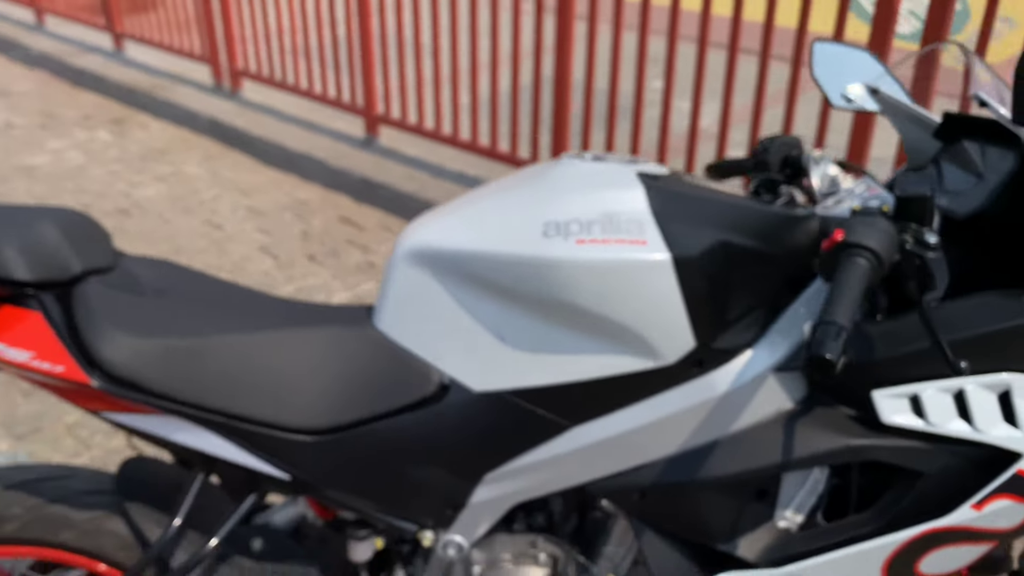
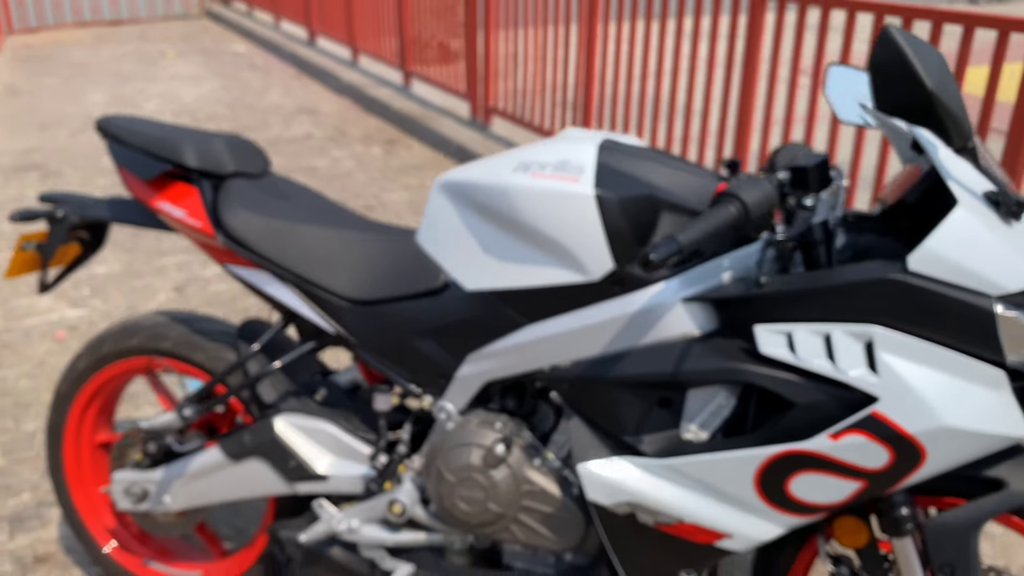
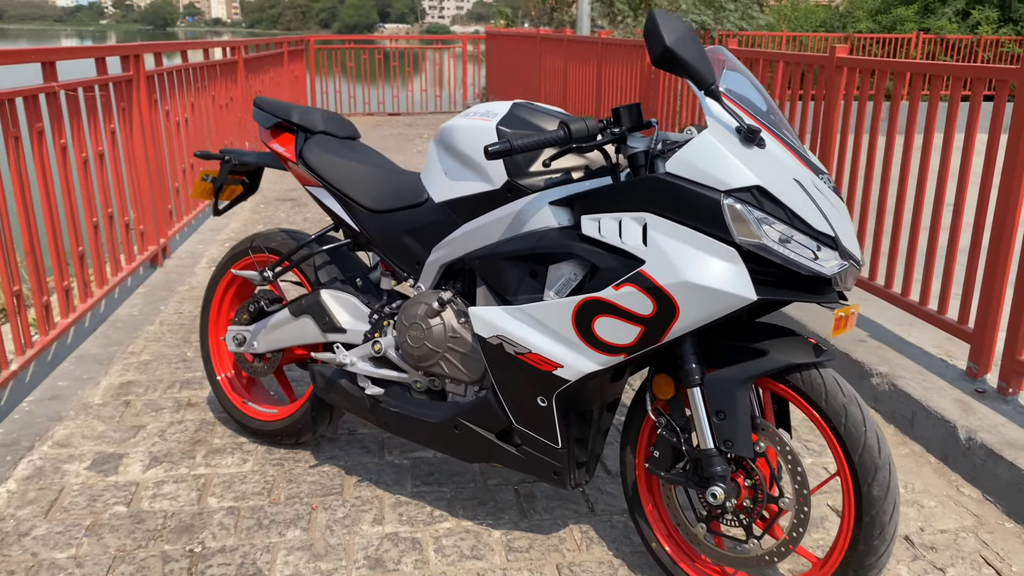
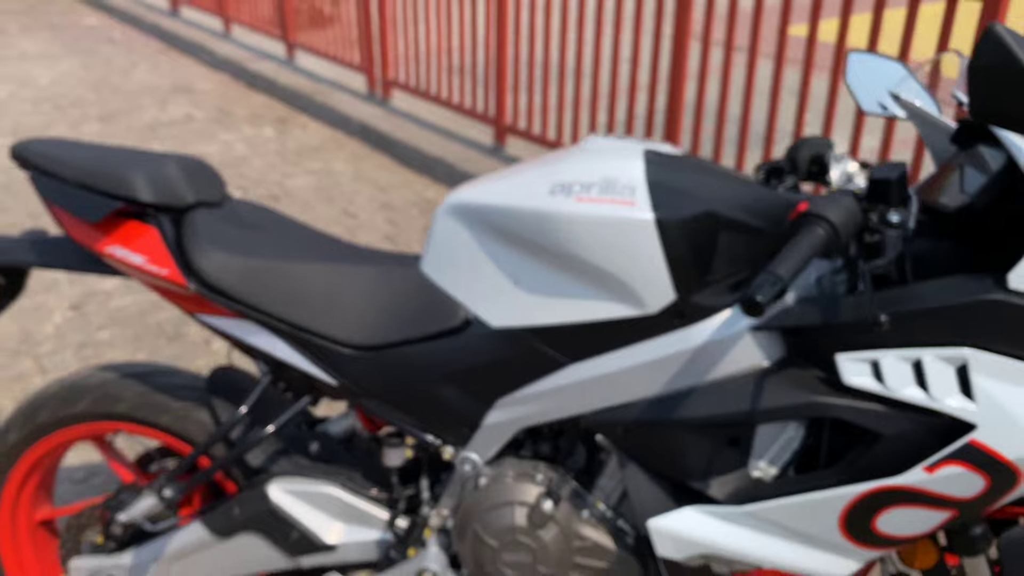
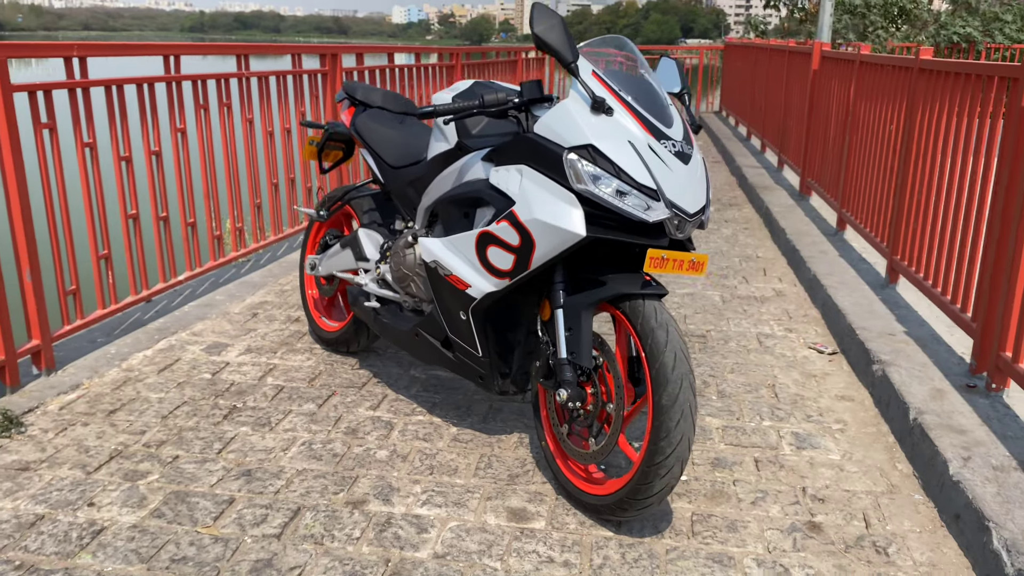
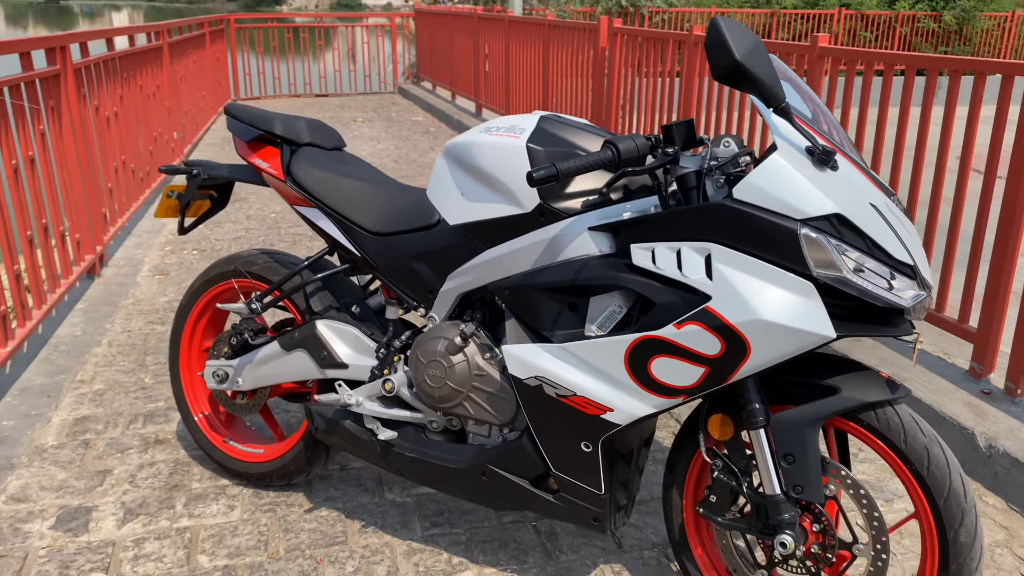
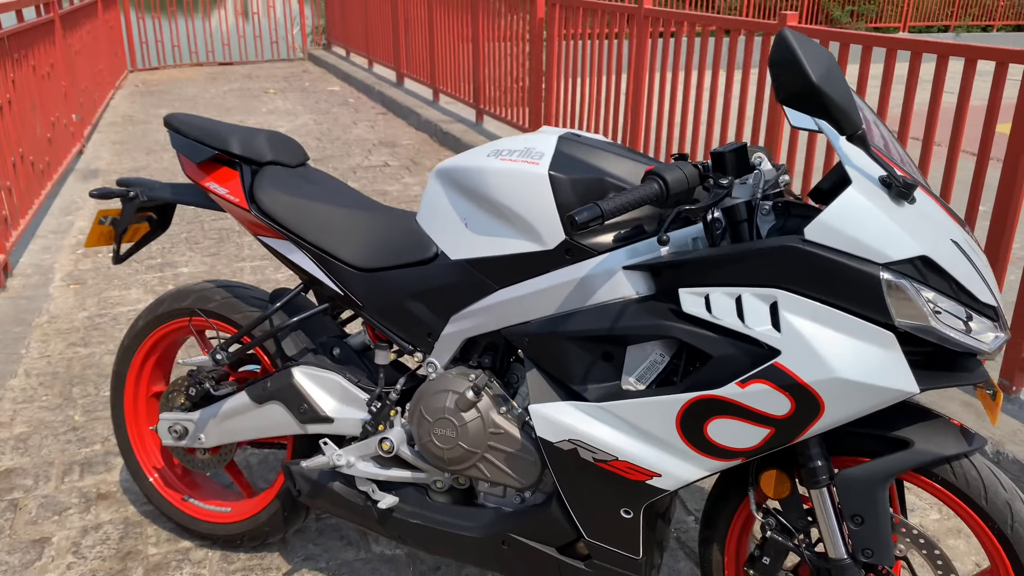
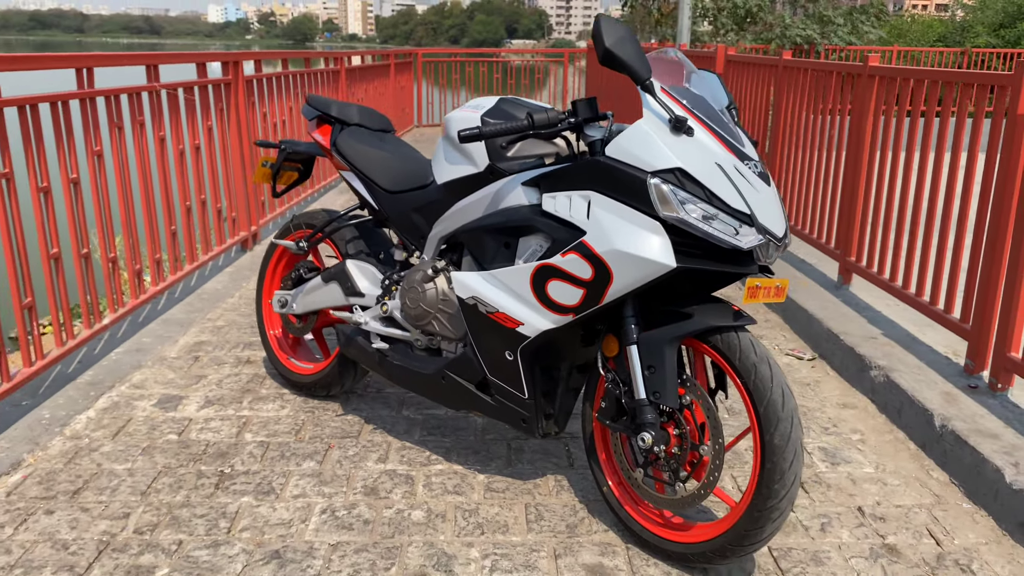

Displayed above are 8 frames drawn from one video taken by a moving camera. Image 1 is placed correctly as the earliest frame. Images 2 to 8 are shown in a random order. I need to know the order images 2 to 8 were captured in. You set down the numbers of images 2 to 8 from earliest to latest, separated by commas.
4, 2, 7, 6, 3, 8, 5
